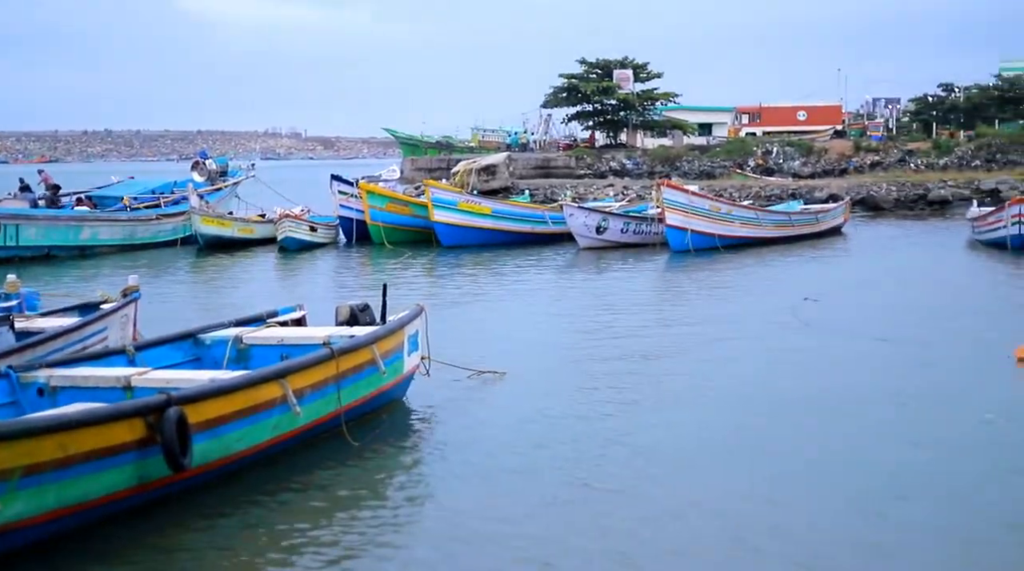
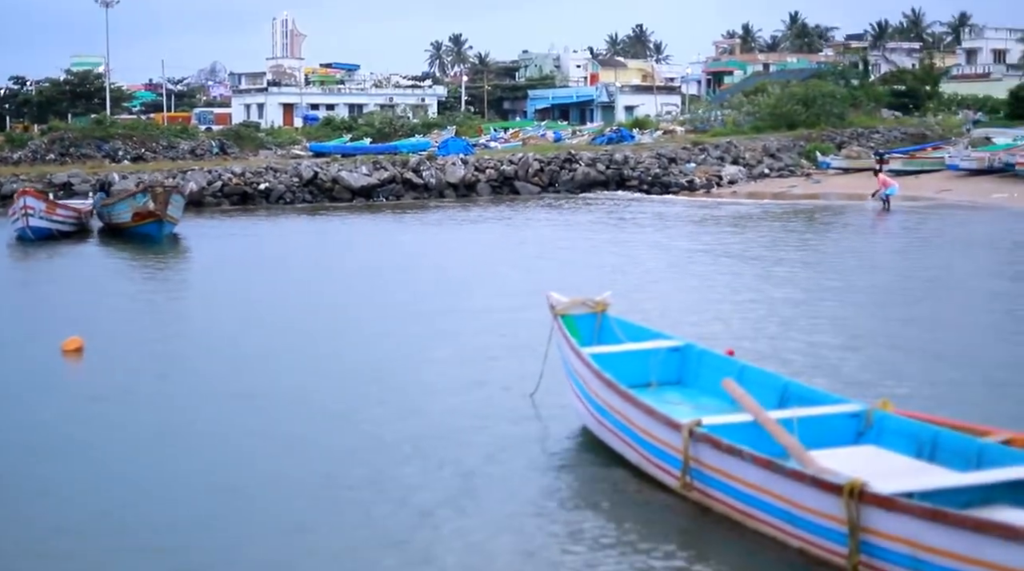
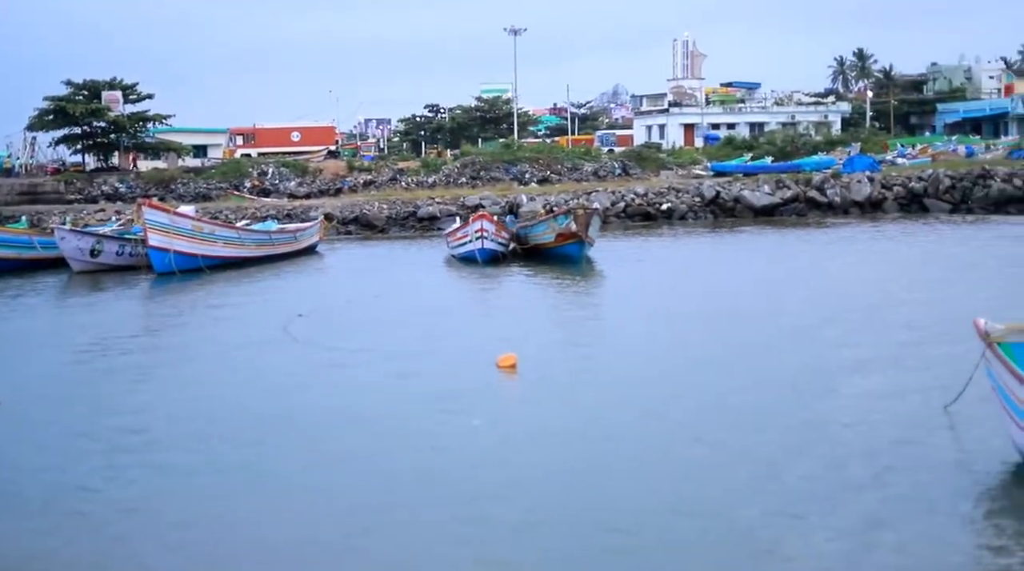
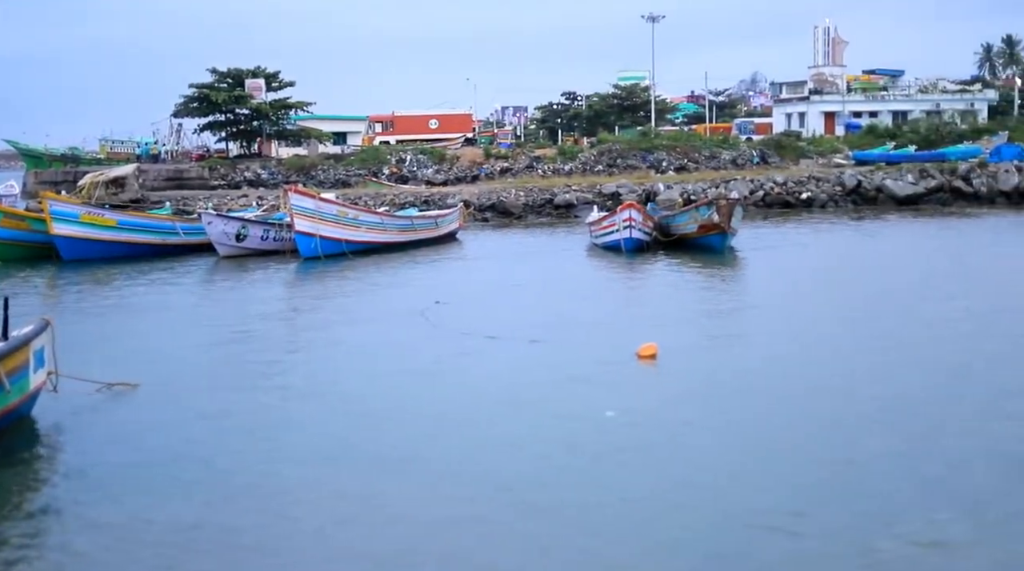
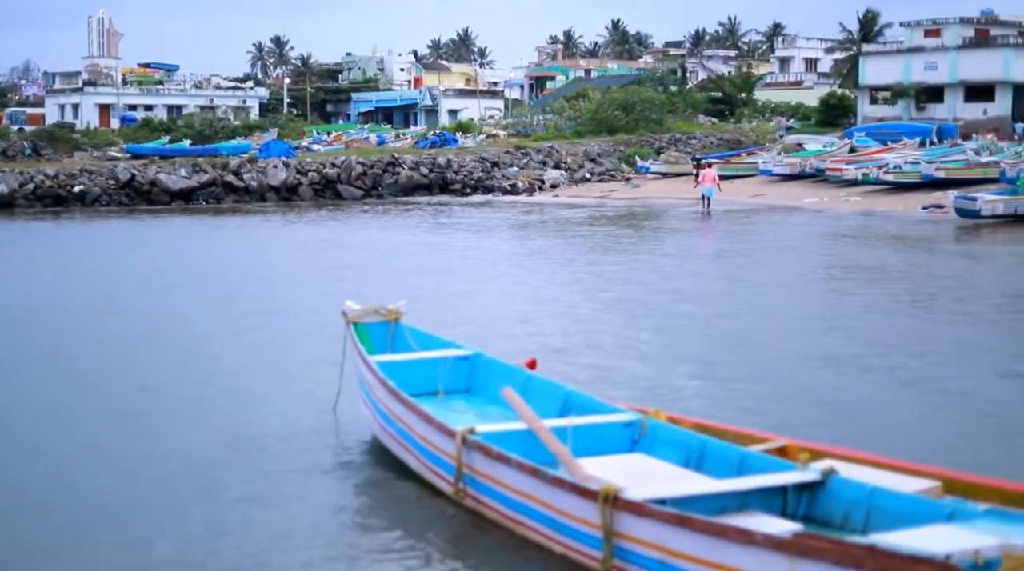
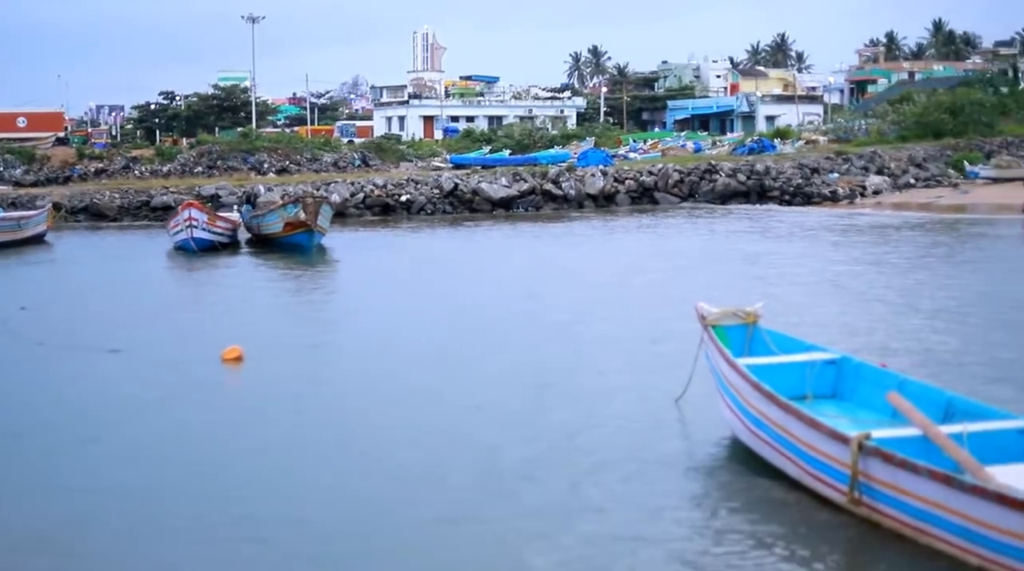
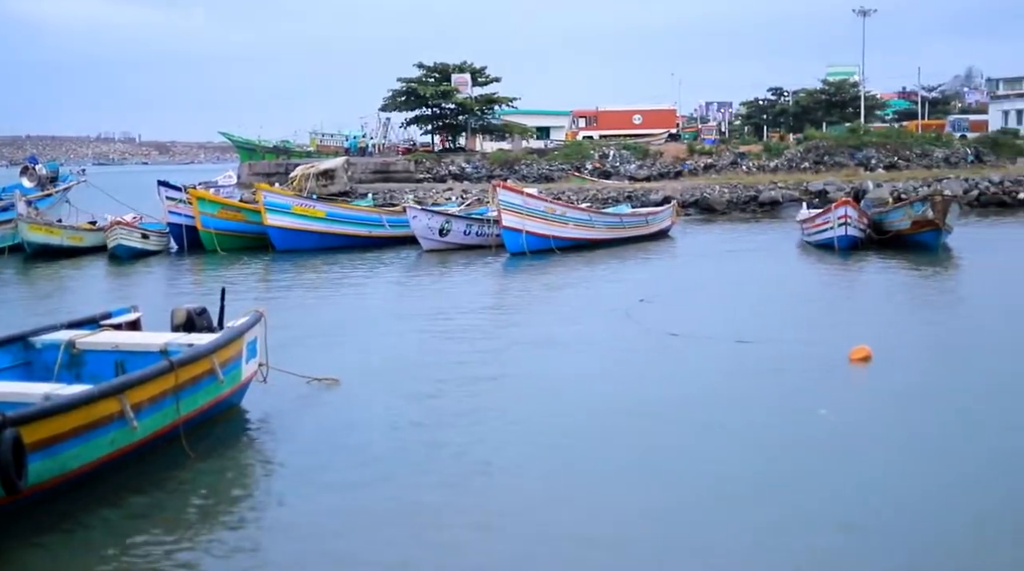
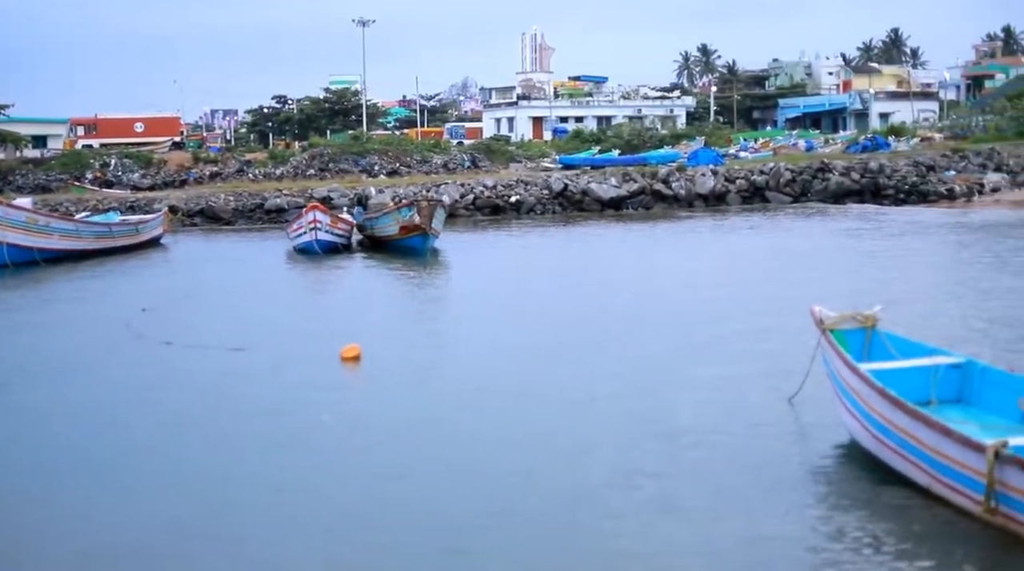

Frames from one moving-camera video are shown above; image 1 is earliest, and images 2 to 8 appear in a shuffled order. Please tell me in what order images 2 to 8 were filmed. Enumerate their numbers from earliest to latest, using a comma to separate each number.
7, 4, 3, 8, 6, 2, 5
